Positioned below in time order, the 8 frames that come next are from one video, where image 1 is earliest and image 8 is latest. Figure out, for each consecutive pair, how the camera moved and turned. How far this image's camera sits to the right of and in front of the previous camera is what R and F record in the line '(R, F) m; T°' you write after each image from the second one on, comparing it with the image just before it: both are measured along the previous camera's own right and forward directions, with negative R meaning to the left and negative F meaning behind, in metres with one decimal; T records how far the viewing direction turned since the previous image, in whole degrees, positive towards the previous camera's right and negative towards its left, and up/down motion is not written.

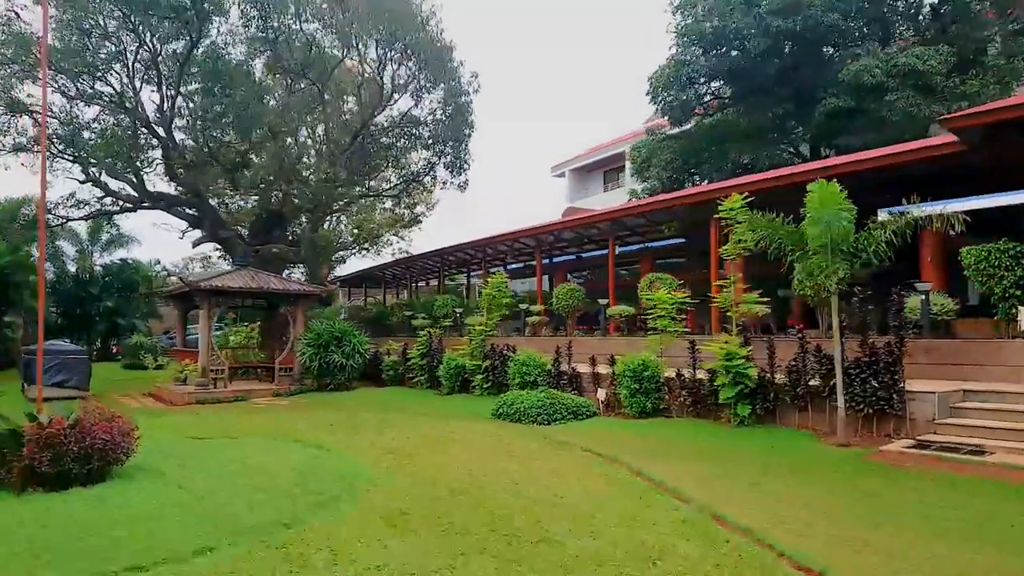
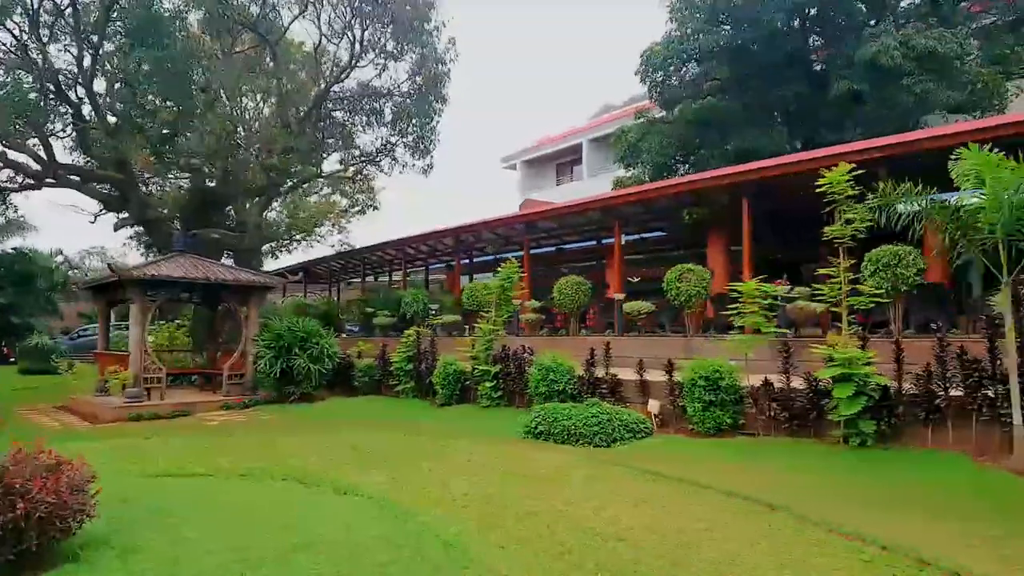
(-1.4, +1.9) m; +7°
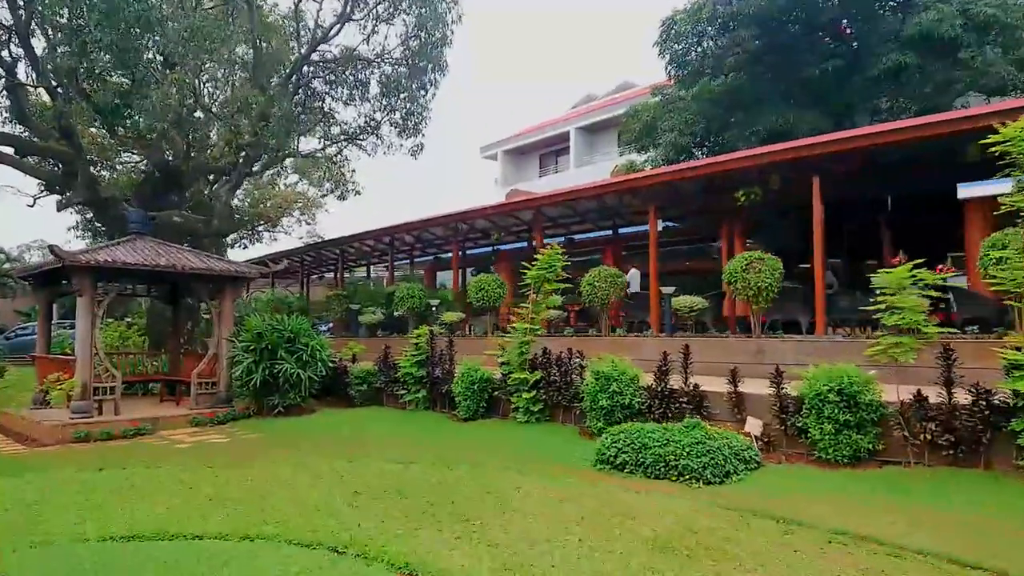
(-1.0, +1.8) m; +3°
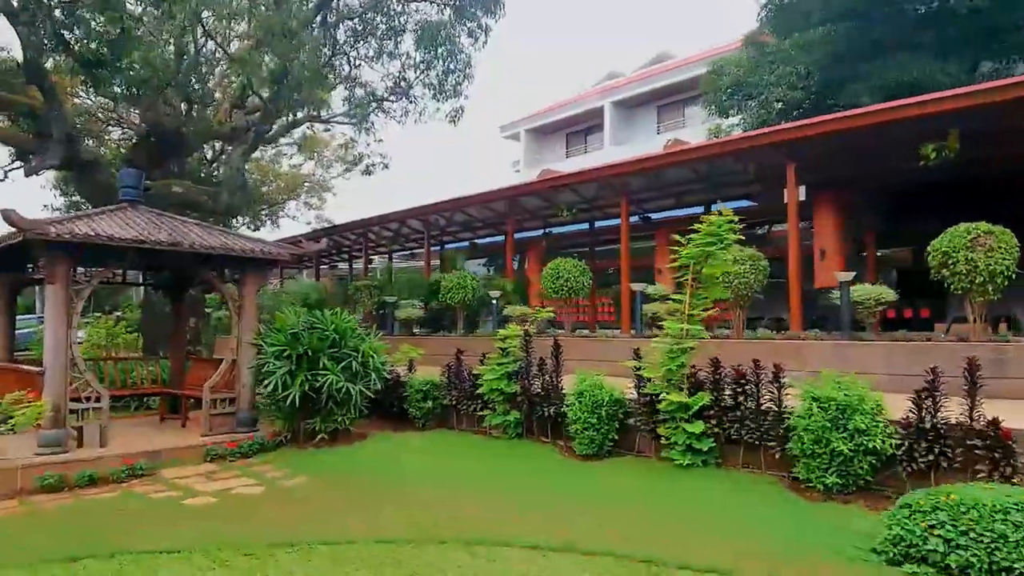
(-1.3, +2.5) m; +1°
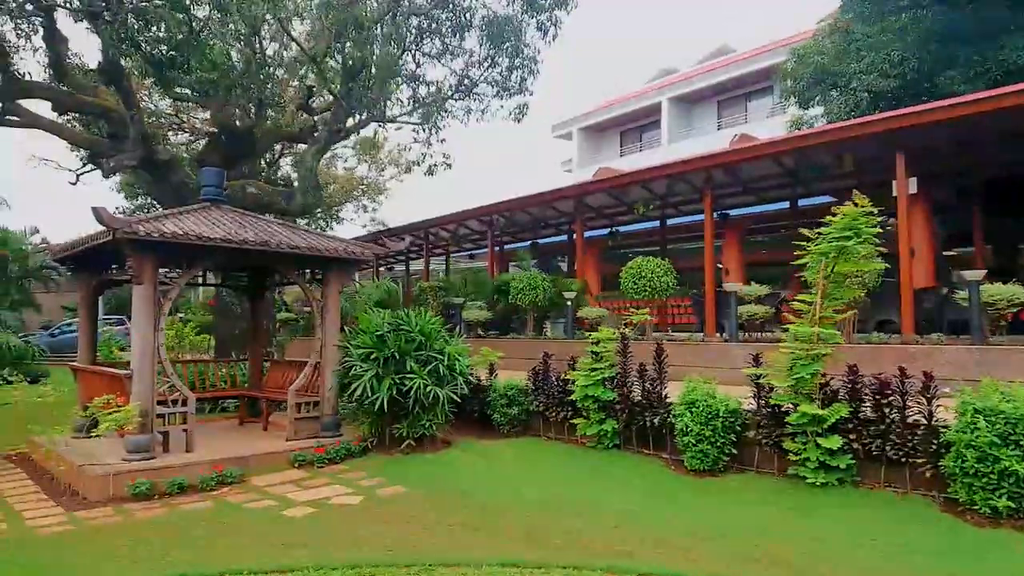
(-0.5, +0.4) m; -3°
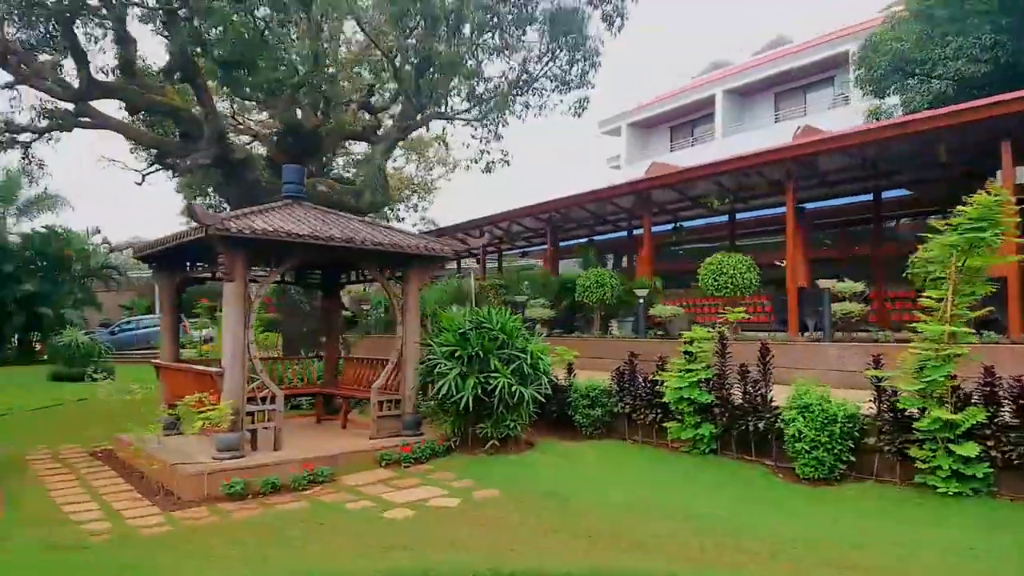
(-0.5, +0.2) m; -3°
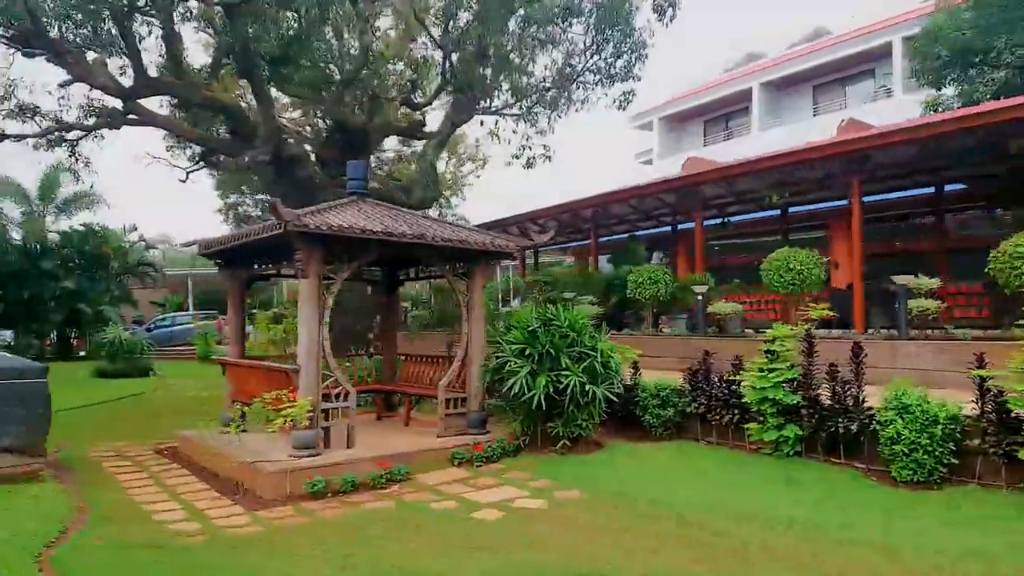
(-0.5, +0.1) m; -2°
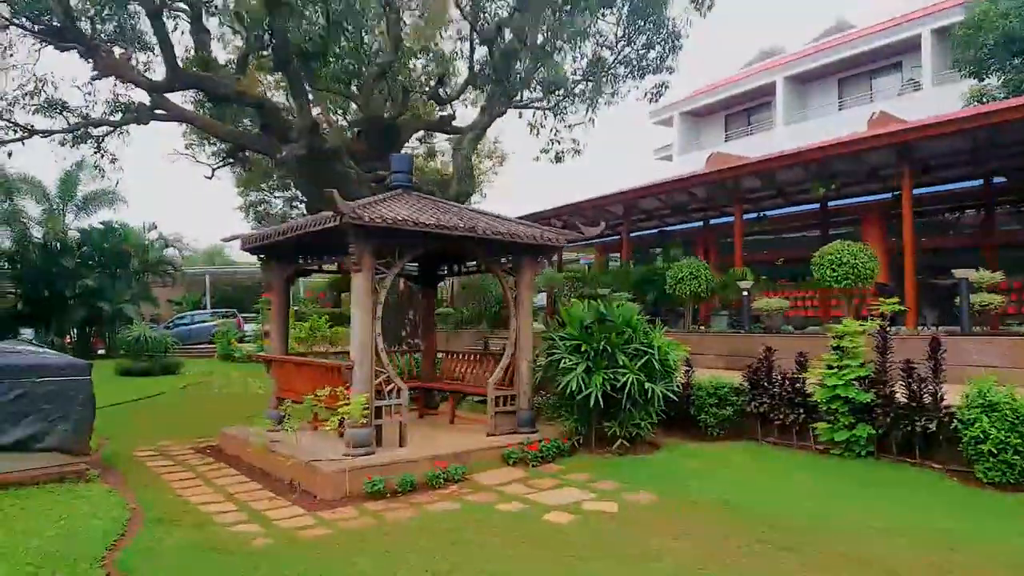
(-0.4, +0.2) m; -1°
